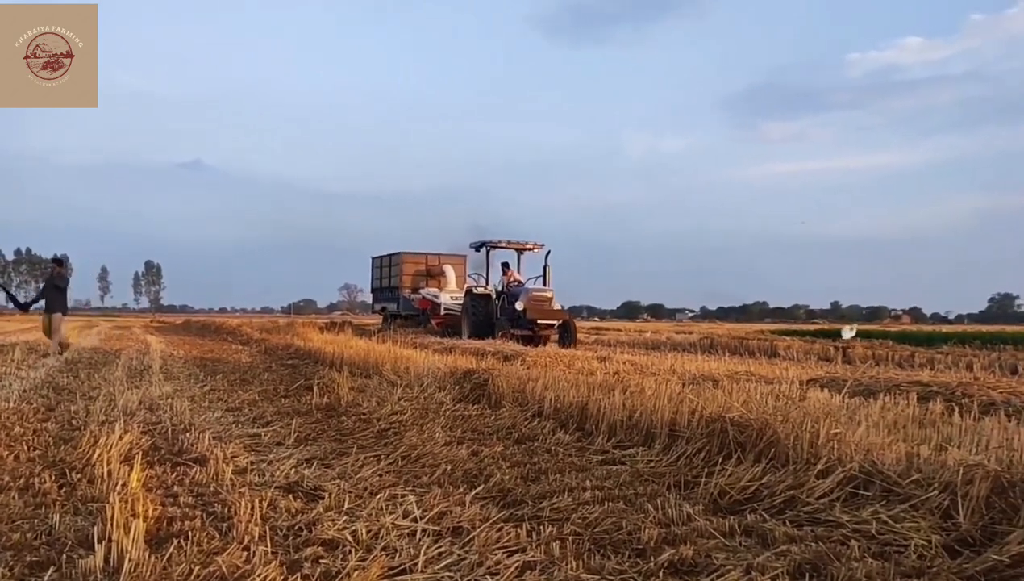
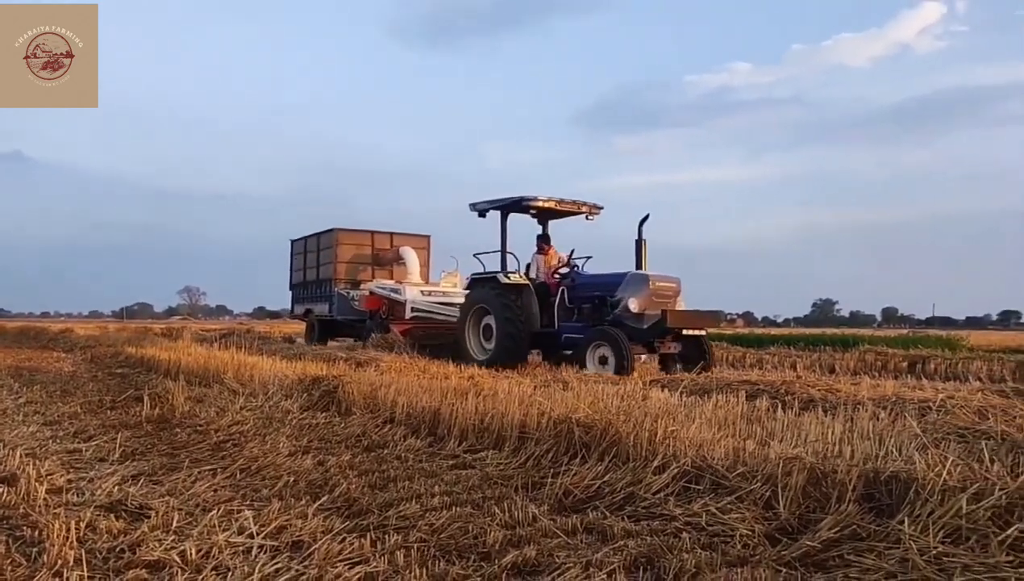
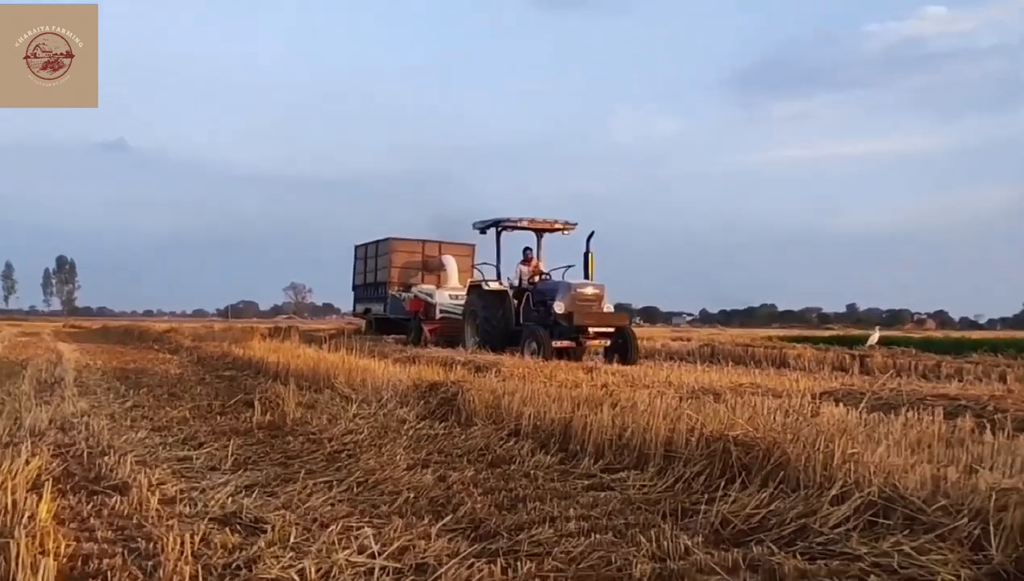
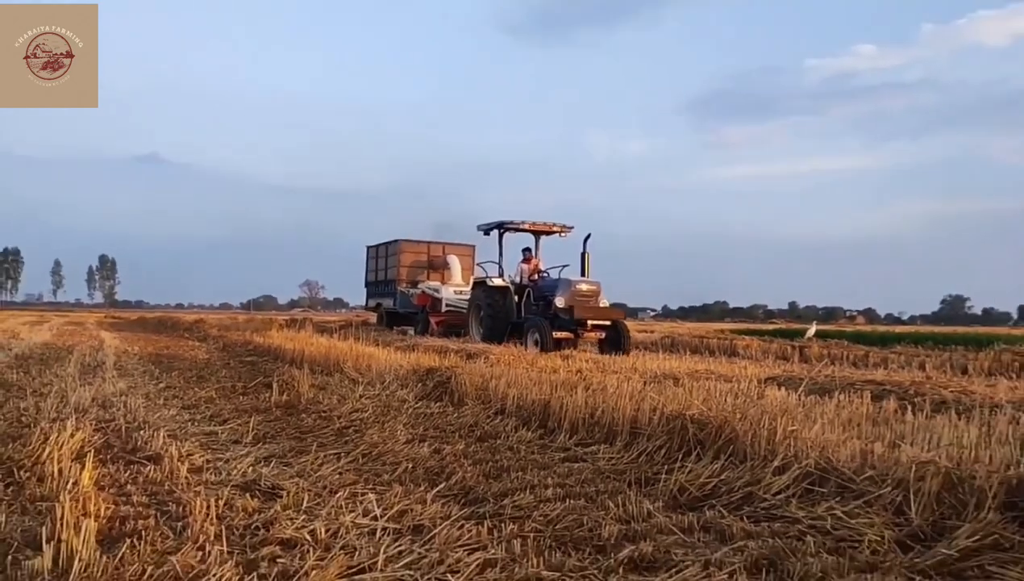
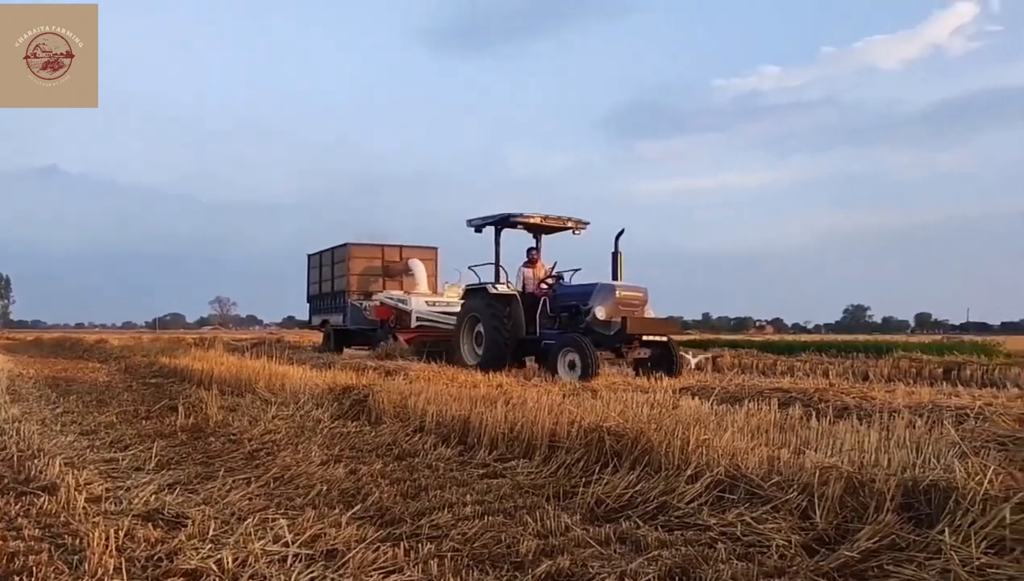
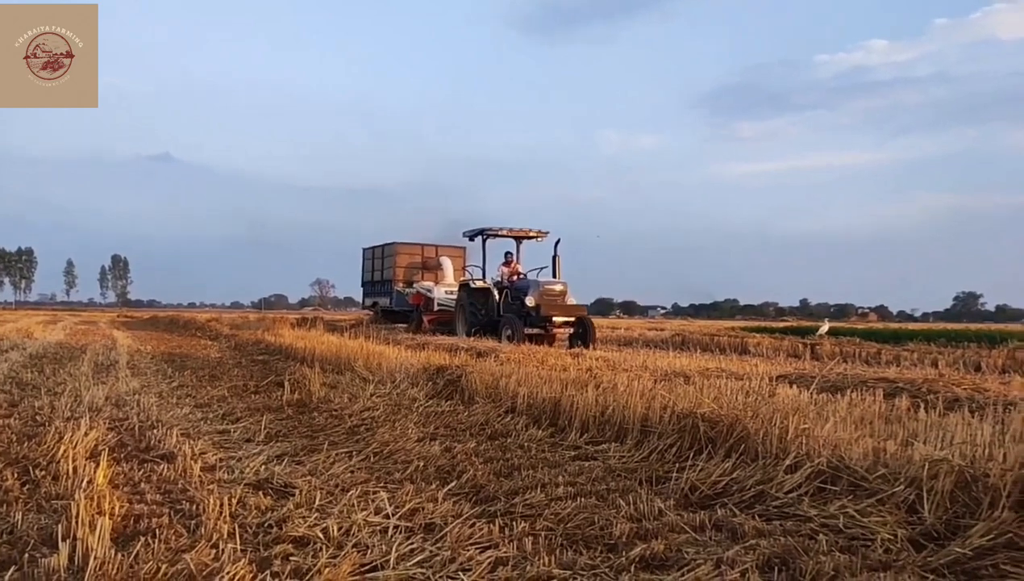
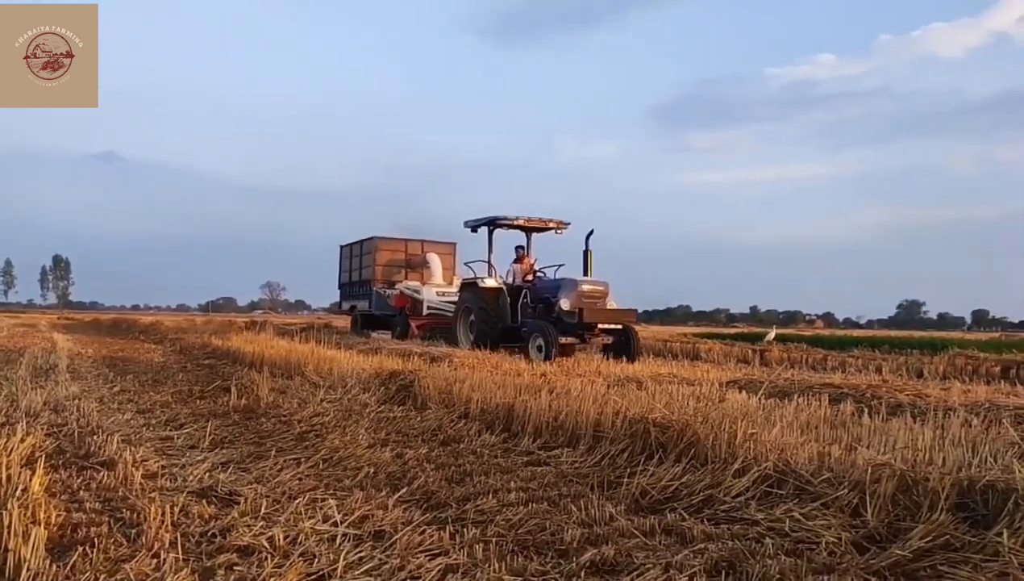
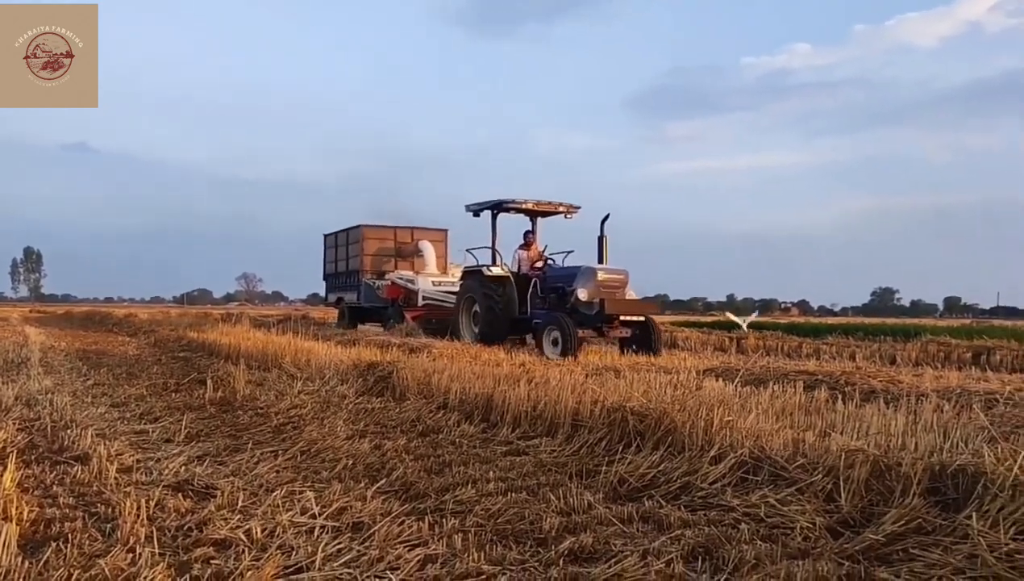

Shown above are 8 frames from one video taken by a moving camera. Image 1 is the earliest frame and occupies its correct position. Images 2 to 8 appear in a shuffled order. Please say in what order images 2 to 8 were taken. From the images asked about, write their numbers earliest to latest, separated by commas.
6, 3, 4, 7, 8, 5, 2
